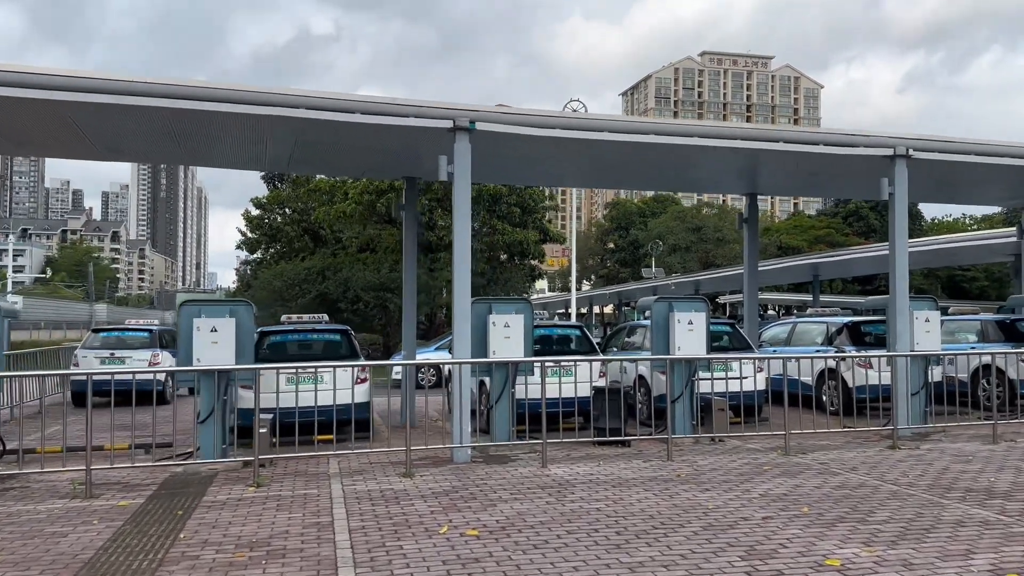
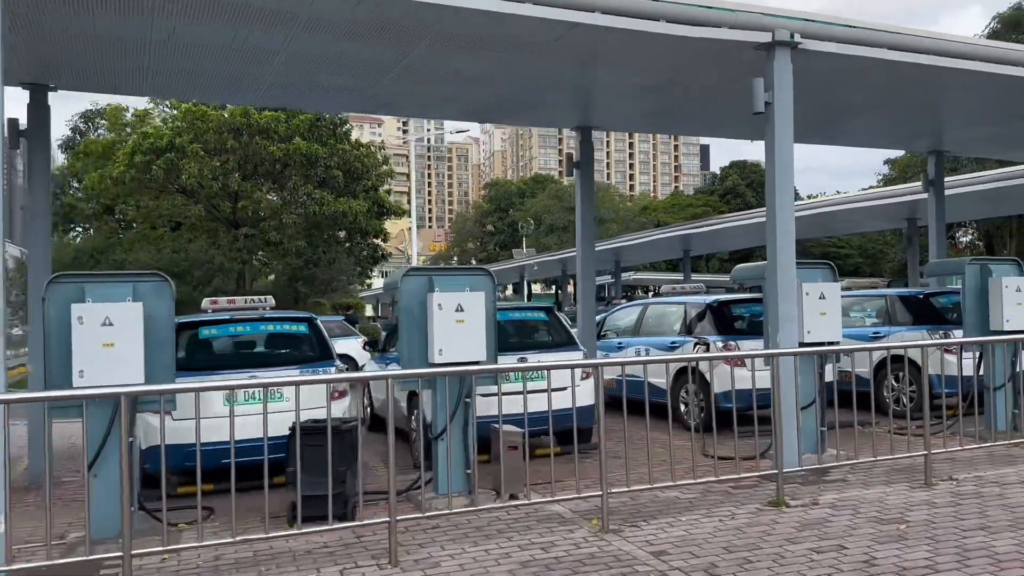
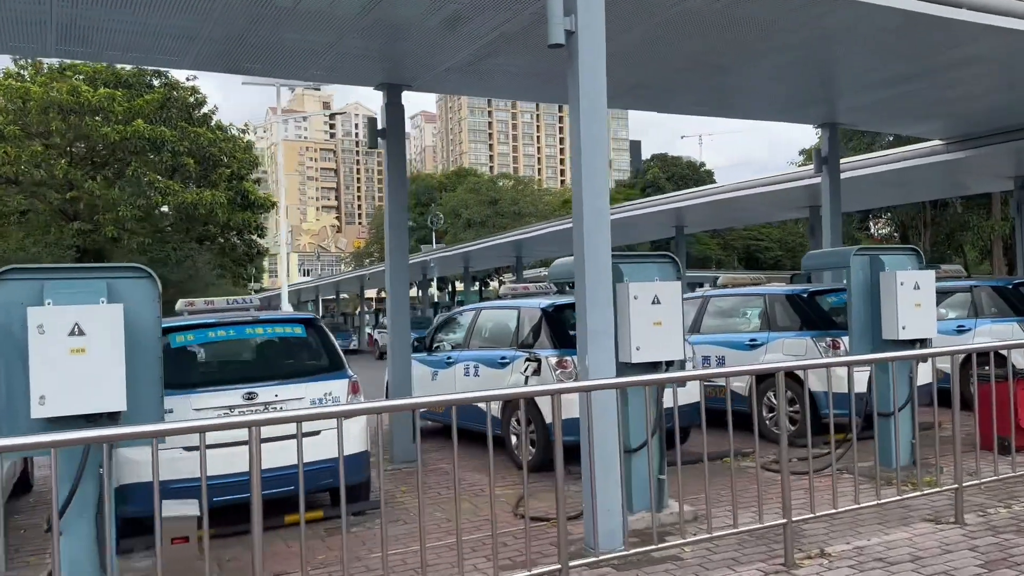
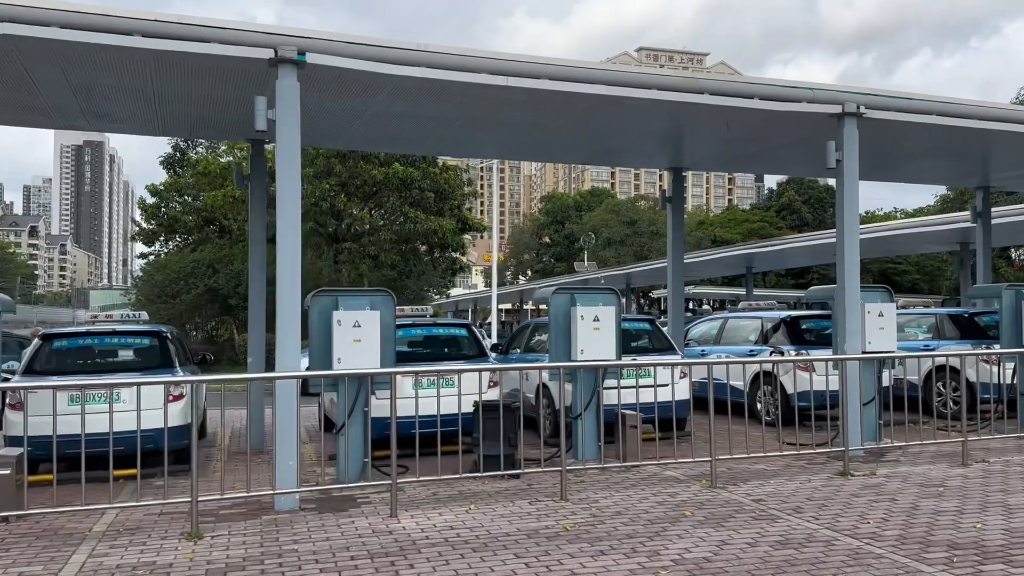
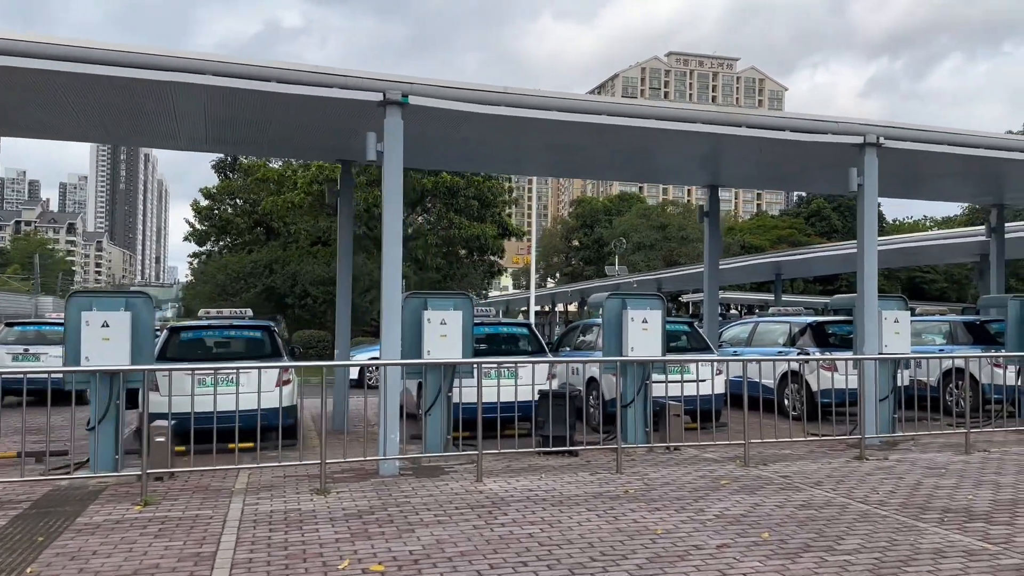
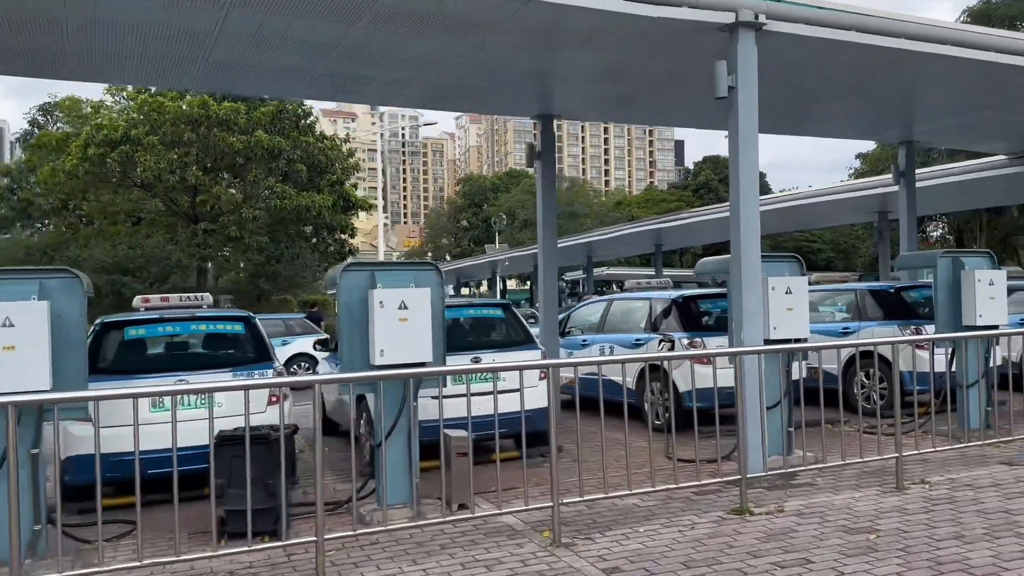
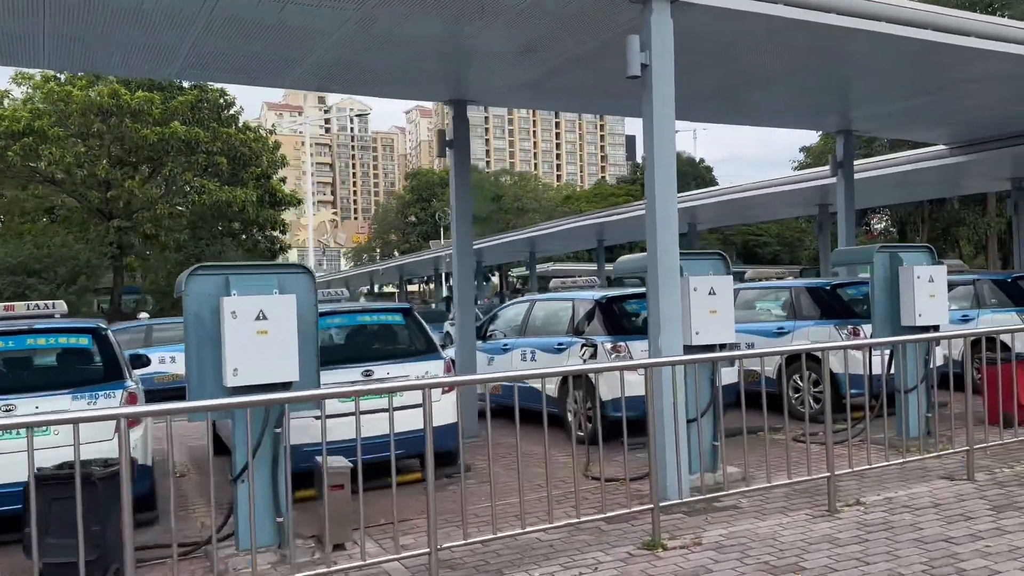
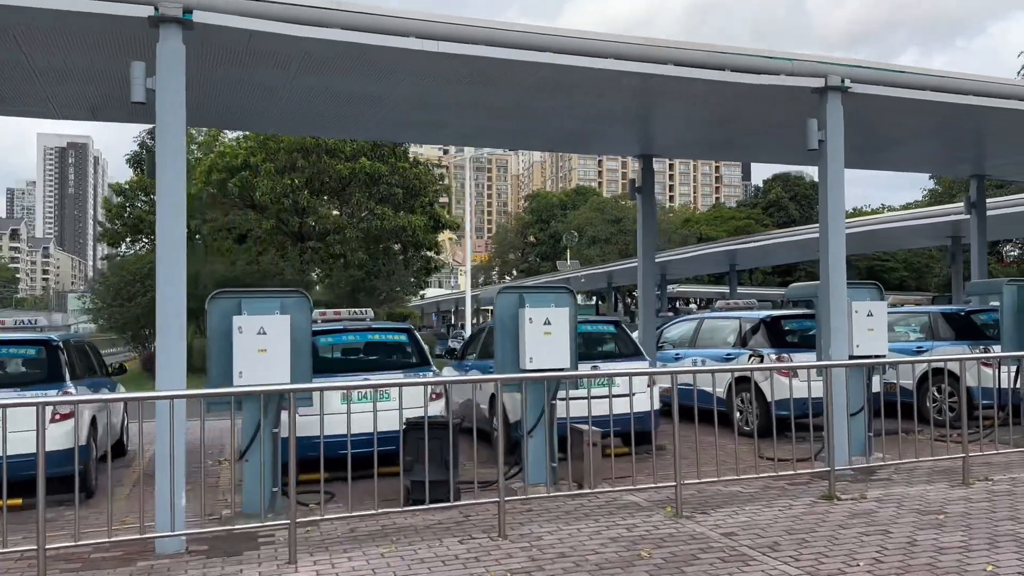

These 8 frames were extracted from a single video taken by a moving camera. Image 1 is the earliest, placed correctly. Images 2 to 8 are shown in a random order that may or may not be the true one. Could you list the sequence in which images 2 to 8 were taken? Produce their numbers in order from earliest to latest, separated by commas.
5, 4, 8, 2, 6, 7, 3
